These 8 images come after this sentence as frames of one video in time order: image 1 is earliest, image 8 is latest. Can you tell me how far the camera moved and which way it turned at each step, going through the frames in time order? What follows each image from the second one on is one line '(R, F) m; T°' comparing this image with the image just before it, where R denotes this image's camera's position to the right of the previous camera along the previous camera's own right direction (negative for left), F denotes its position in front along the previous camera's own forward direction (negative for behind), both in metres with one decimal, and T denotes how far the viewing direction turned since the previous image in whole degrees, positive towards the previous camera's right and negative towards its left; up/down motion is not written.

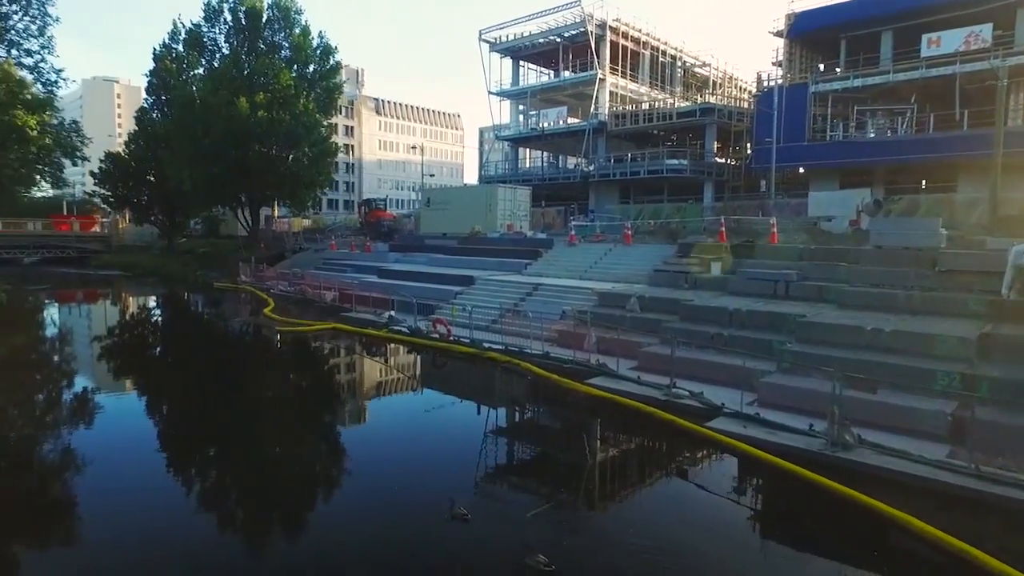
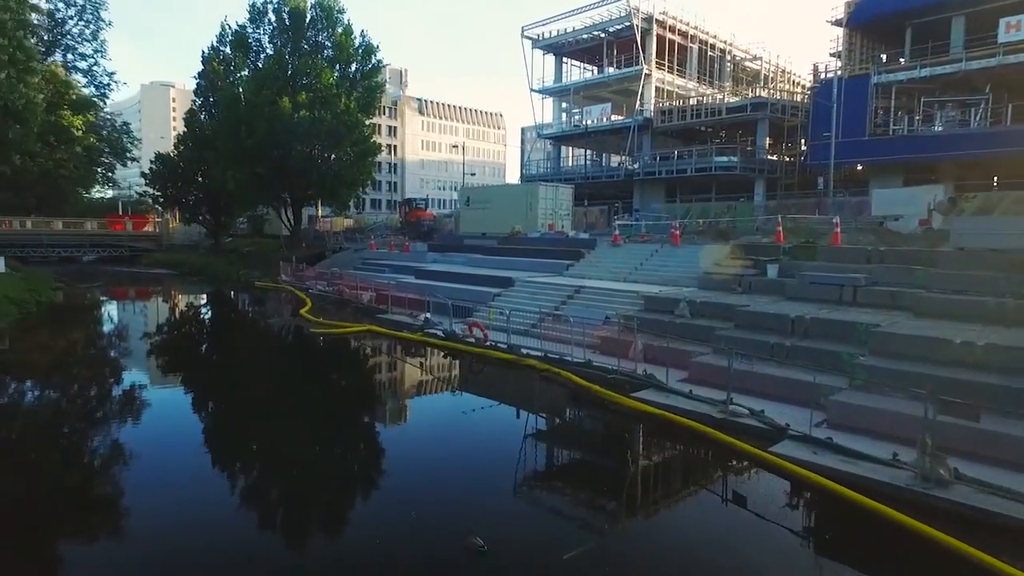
(0.0, +0.8) m; -4°
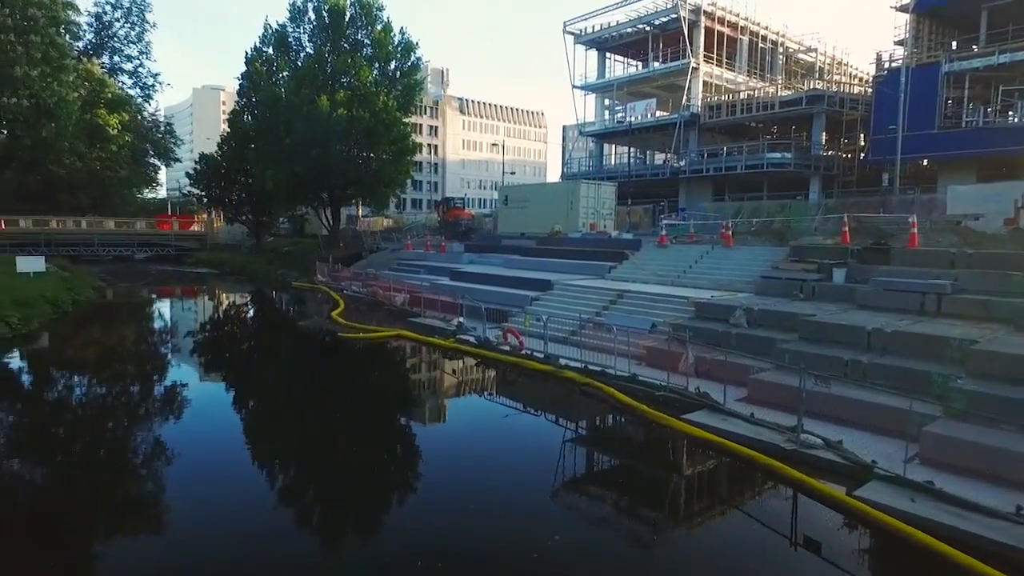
(+0.1, +1.1) m; -4°
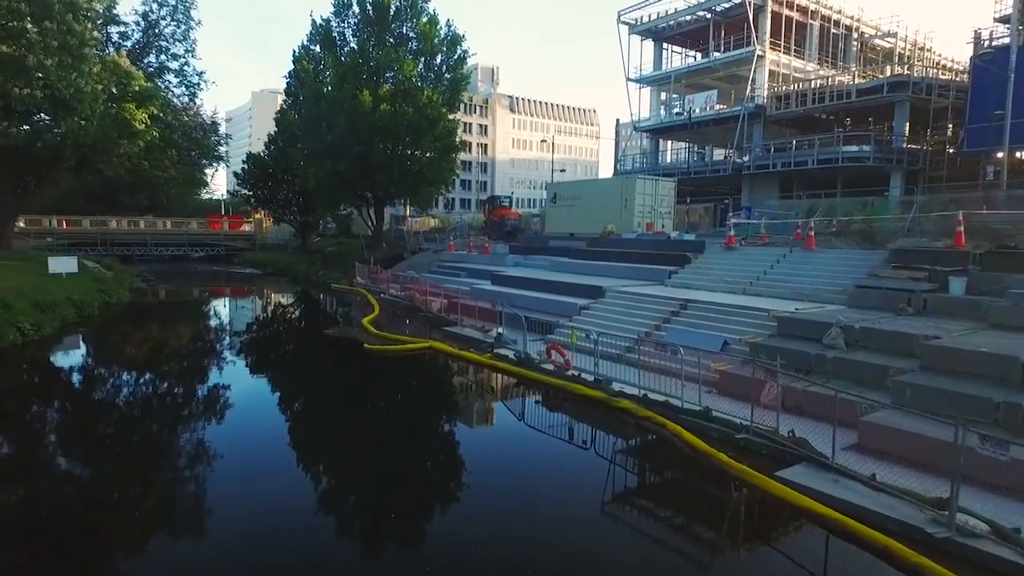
(+0.1, +2.0) m; -5°
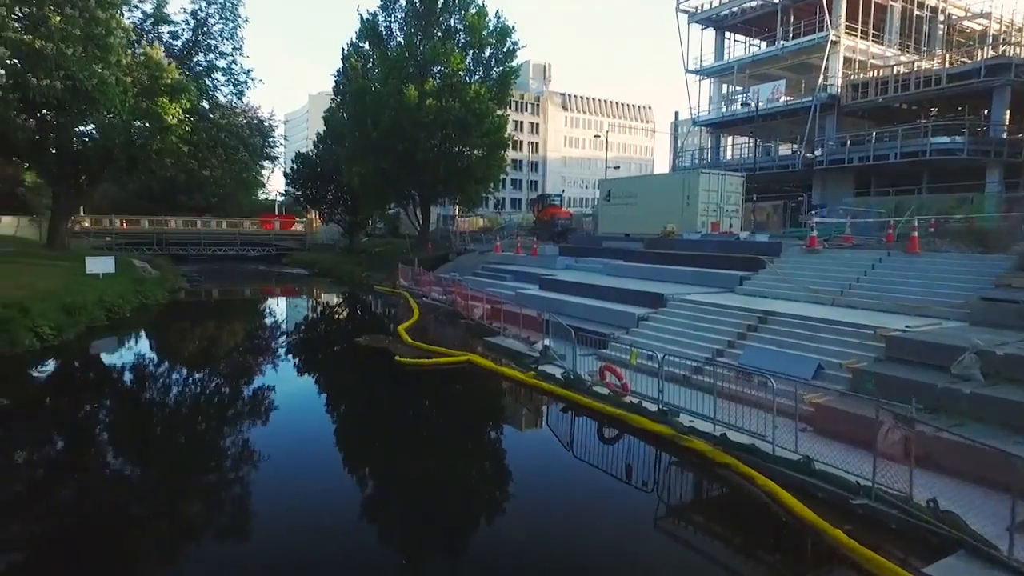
(0.0, +1.7) m; -5°
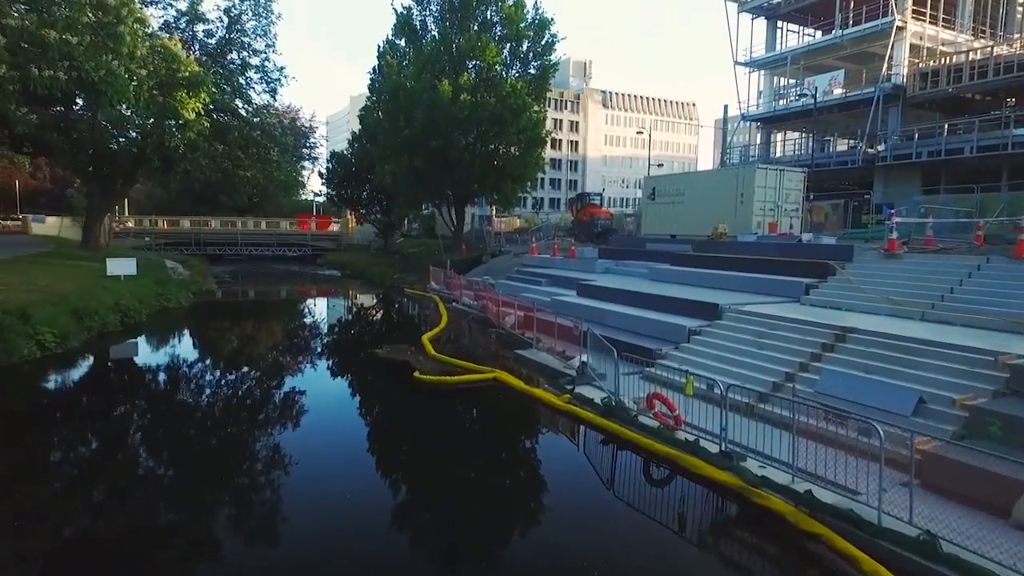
(+0.1, +1.5) m; -4°
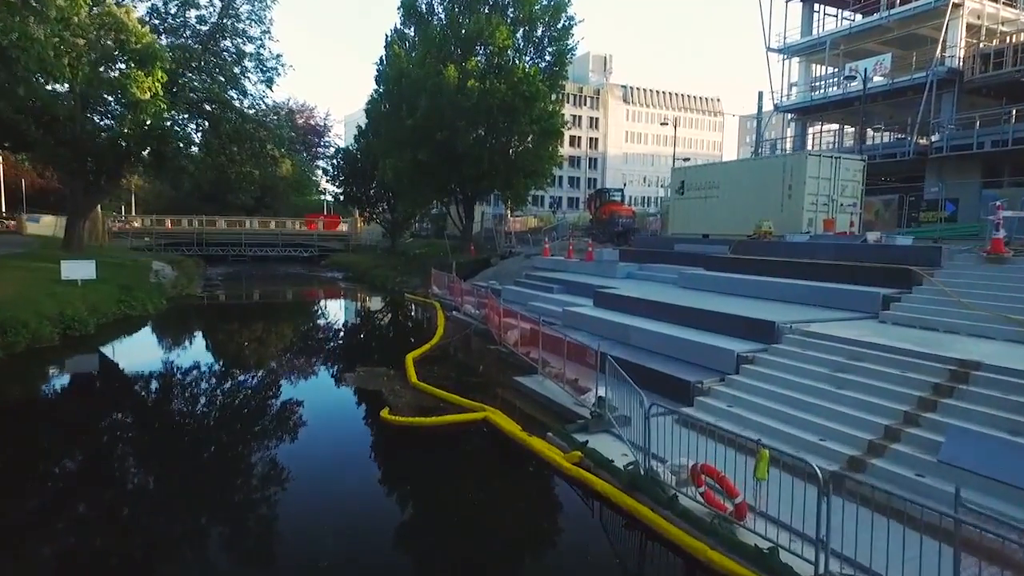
(+0.4, +2.8) m; -2°
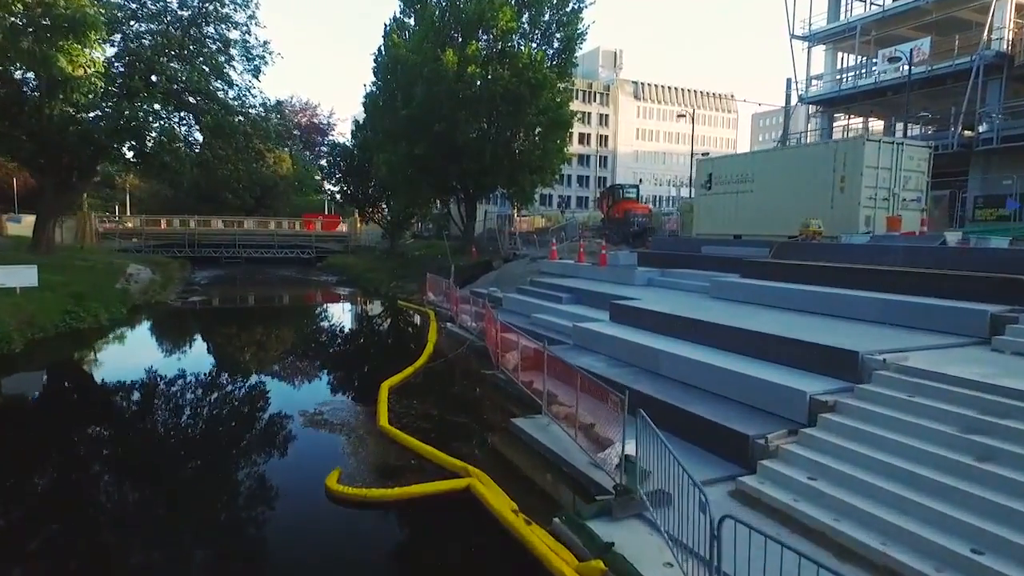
(+0.2, +2.5) m; -1°
